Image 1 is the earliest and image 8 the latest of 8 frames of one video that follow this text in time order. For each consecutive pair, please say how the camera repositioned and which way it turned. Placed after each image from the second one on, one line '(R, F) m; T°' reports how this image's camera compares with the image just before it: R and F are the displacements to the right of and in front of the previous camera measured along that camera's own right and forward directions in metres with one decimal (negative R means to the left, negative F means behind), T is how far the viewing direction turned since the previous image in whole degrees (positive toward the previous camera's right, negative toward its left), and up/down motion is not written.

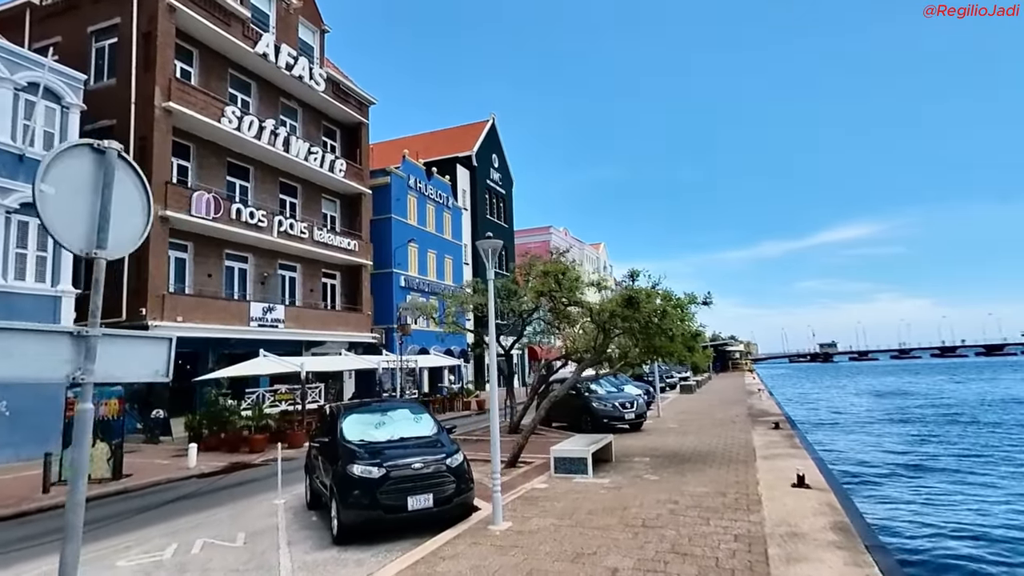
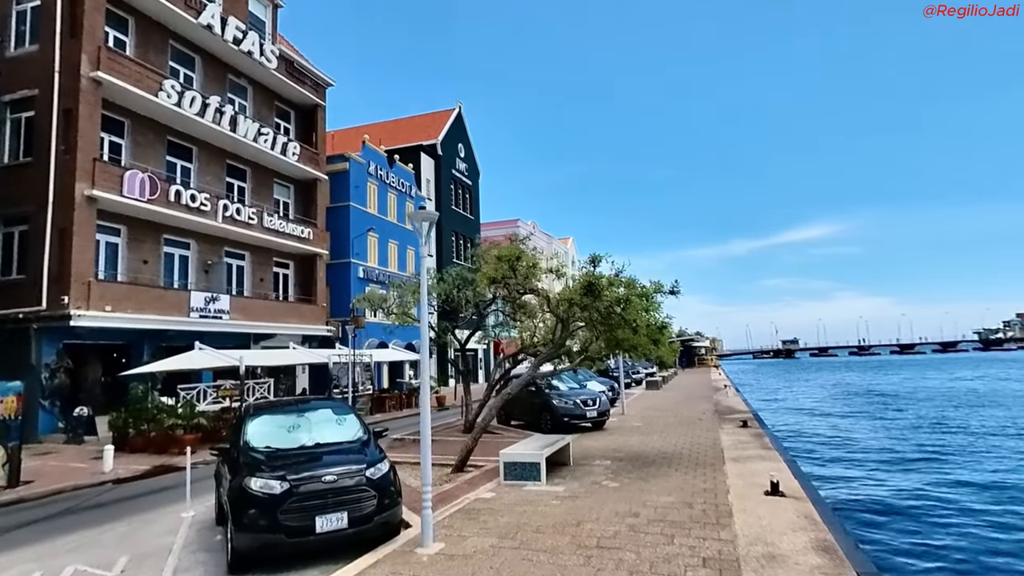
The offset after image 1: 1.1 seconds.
(+0.4, +1.2) m; +3°
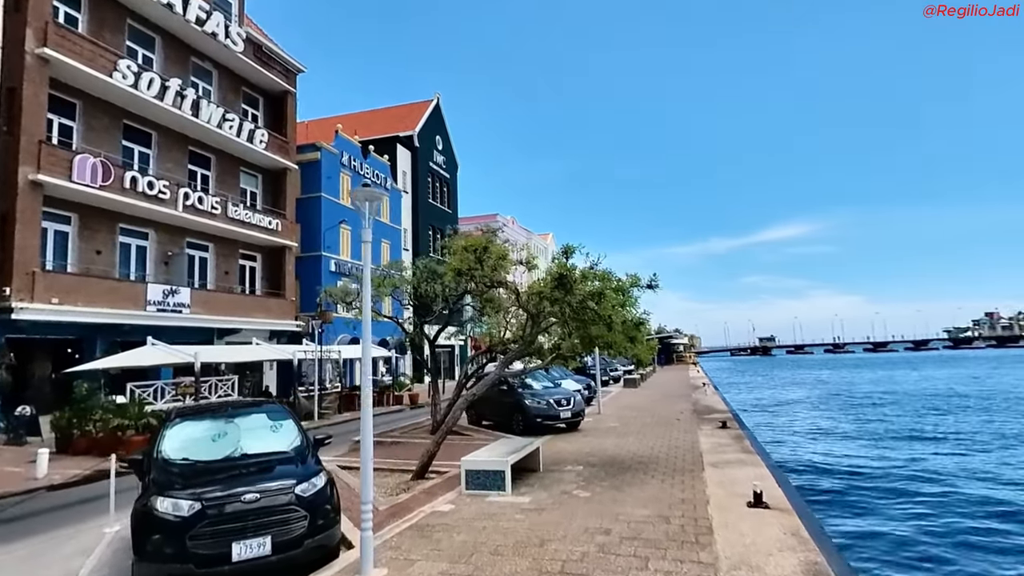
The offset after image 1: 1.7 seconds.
(+0.2, +0.8) m; +2°
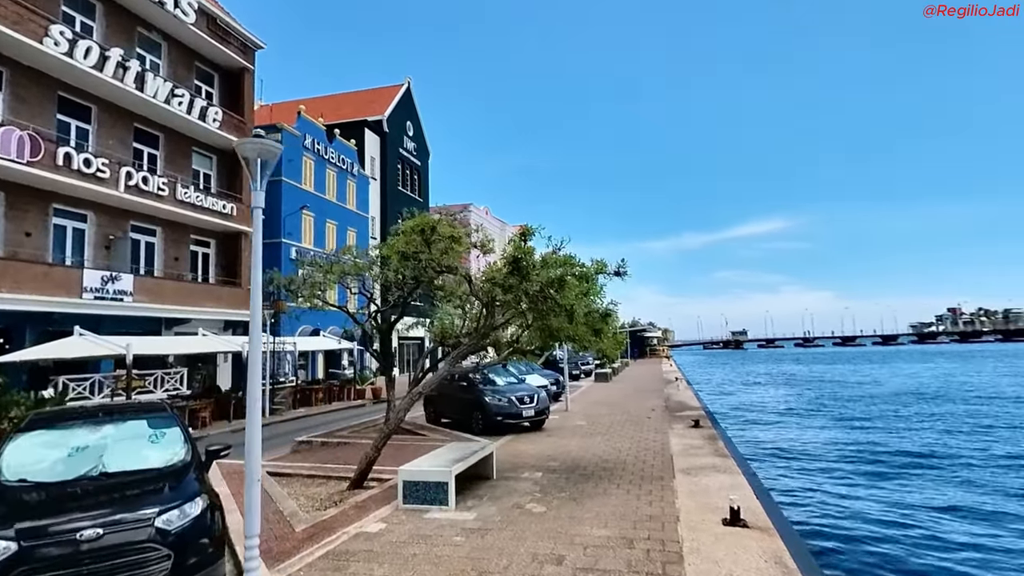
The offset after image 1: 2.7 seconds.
(+0.4, +1.2) m; +2°
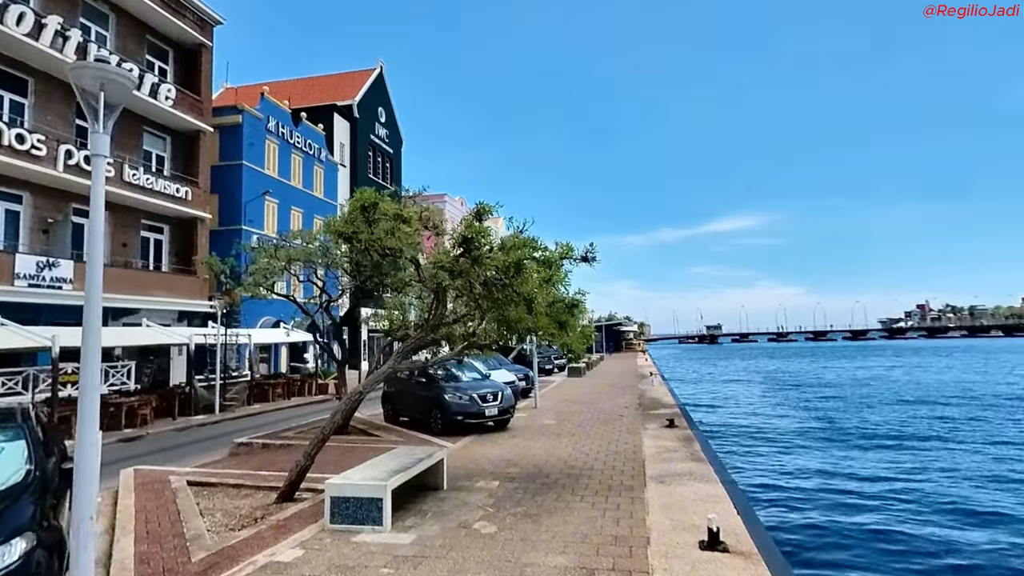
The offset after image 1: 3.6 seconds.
(+0.3, +1.1) m; +2°
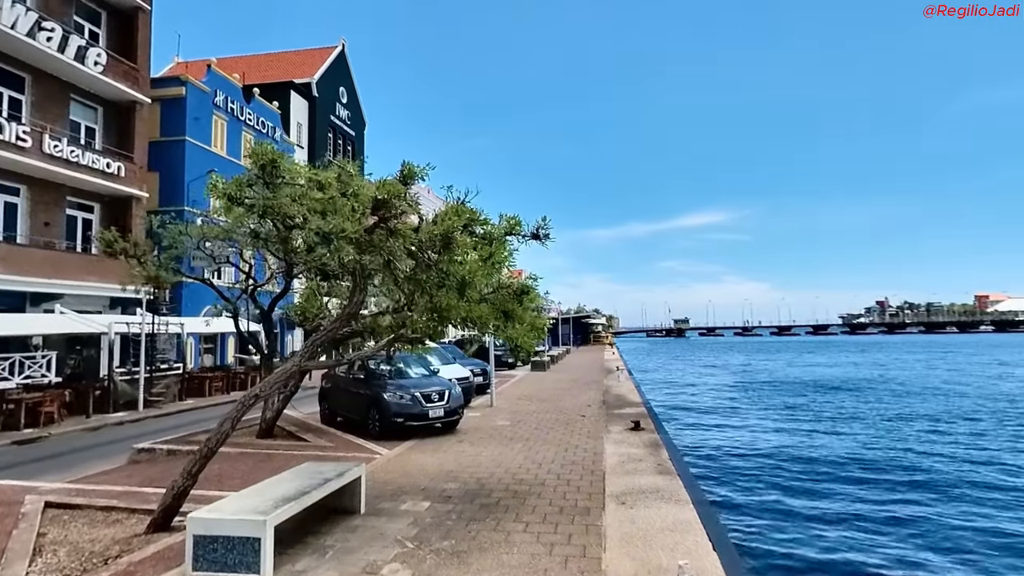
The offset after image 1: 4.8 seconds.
(+0.4, +1.5) m; +3°
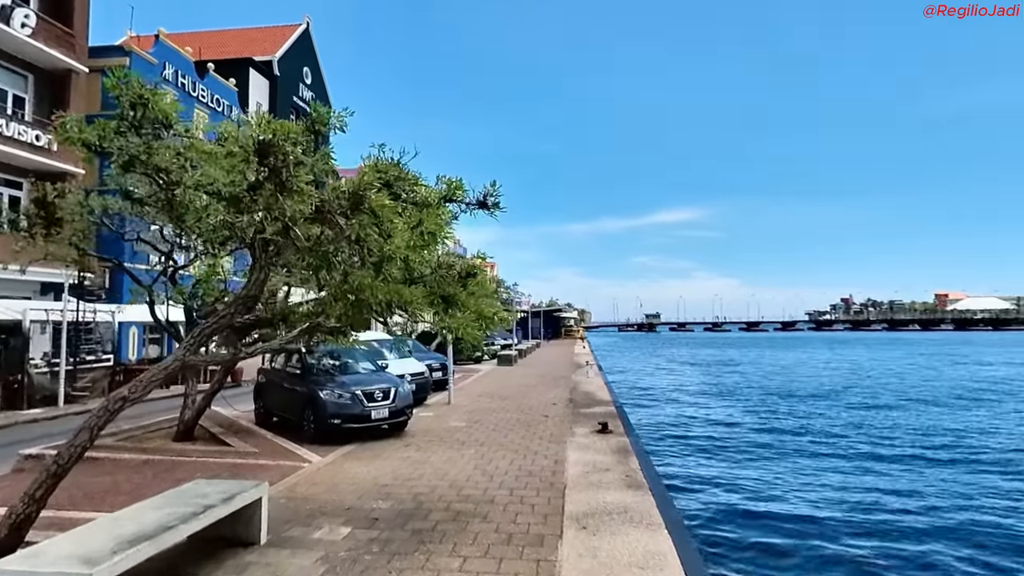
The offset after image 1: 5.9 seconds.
(+0.3, +1.3) m; +2°
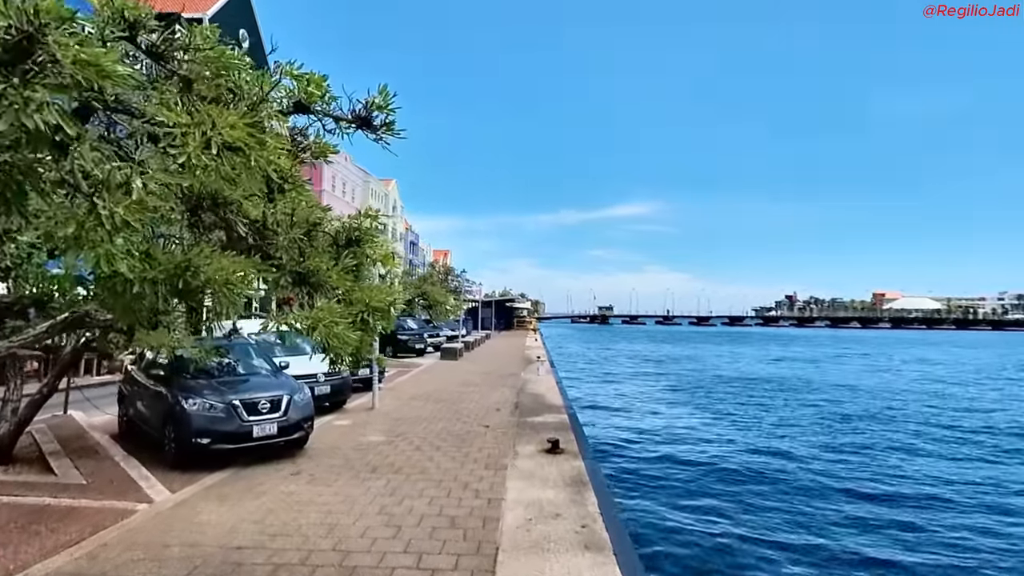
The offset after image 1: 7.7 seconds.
(+0.3, +2.2) m; +4°
